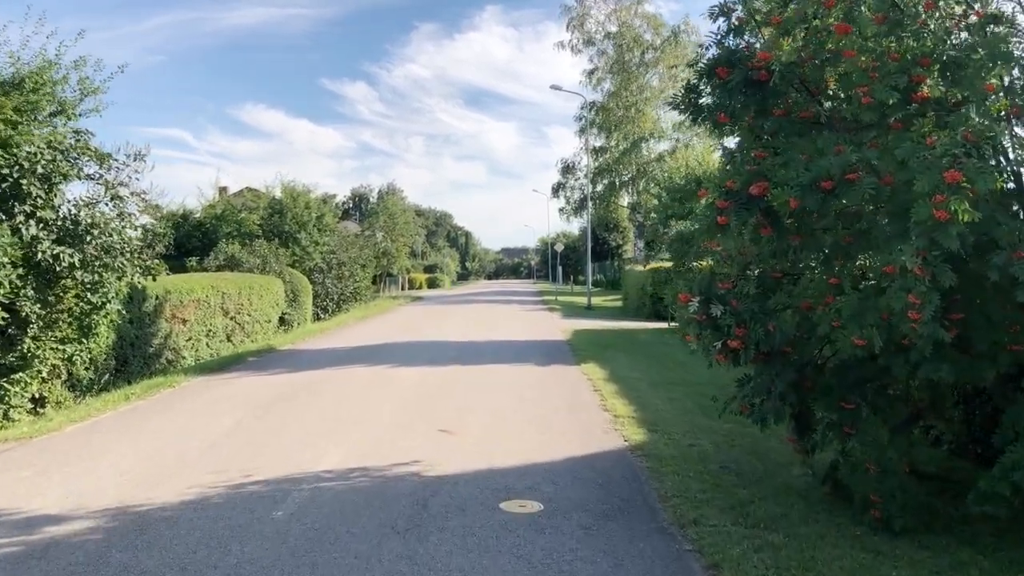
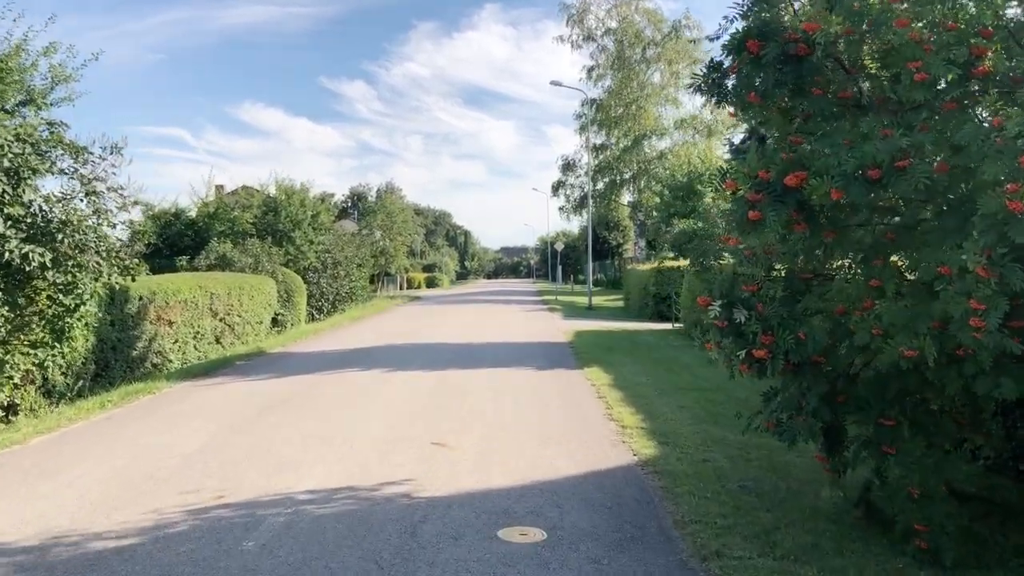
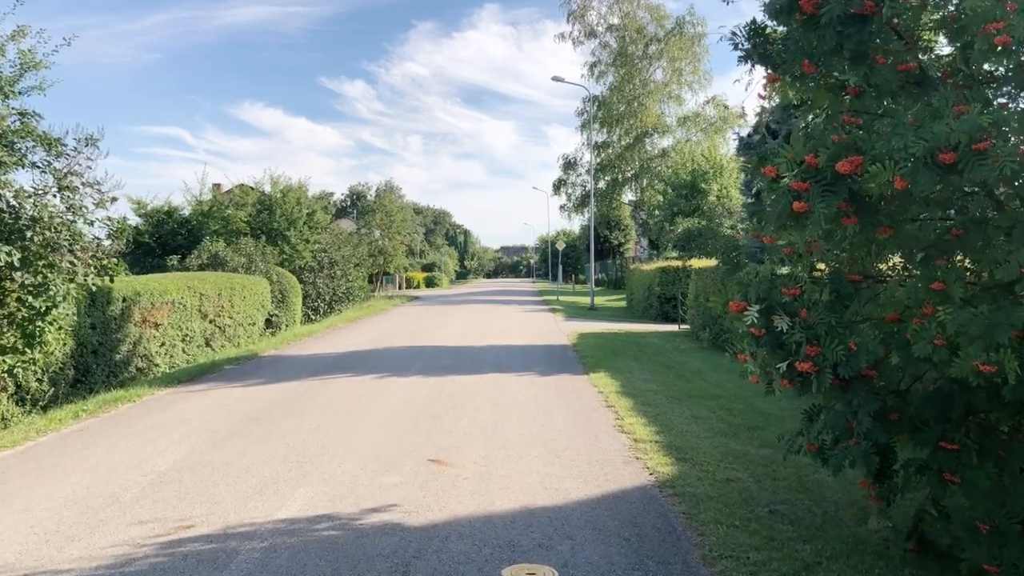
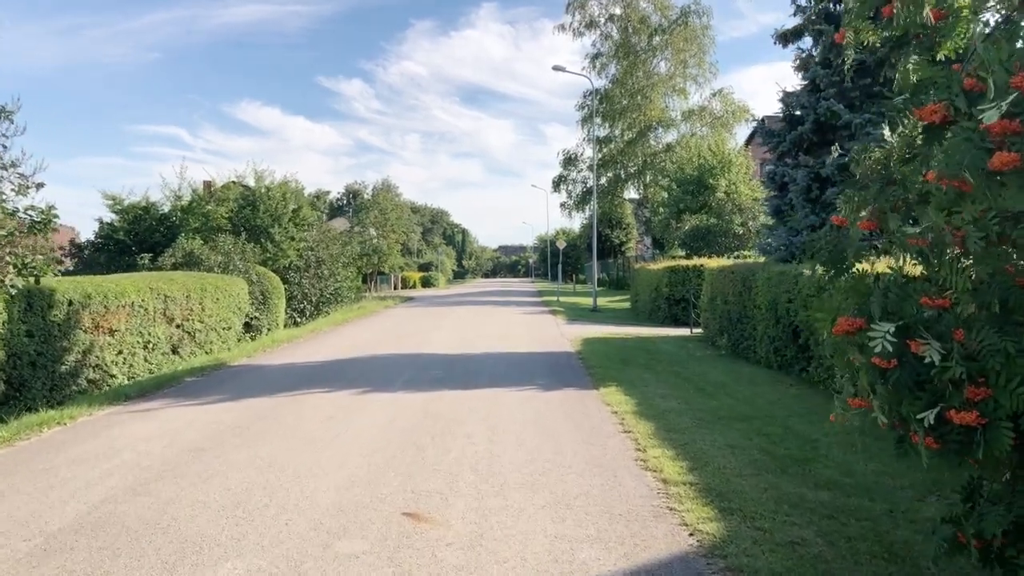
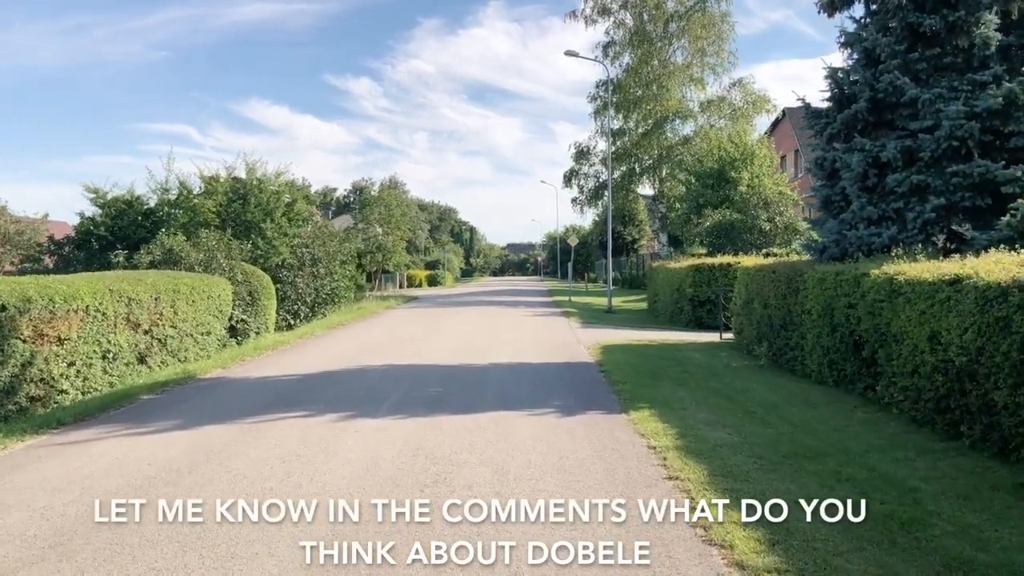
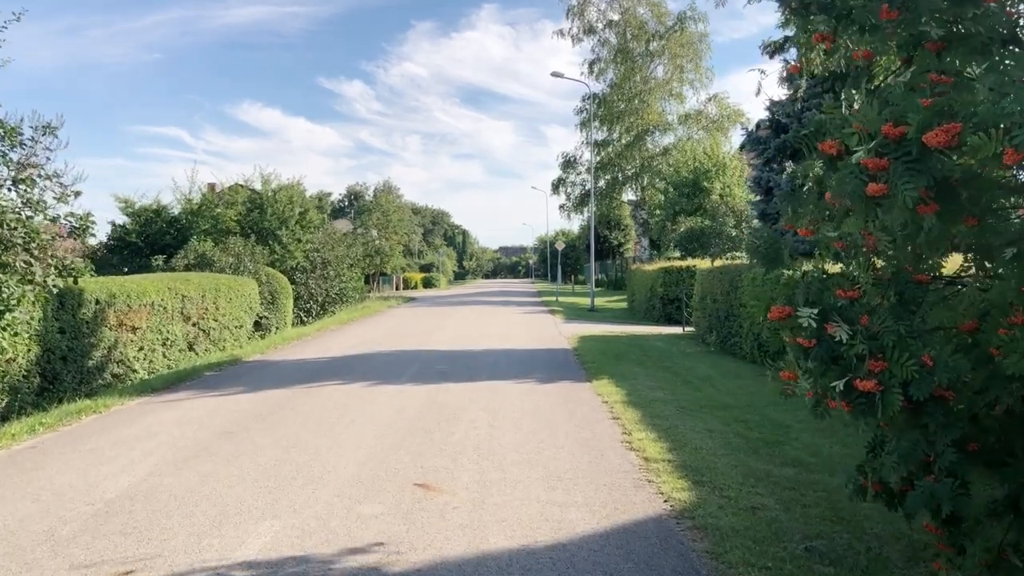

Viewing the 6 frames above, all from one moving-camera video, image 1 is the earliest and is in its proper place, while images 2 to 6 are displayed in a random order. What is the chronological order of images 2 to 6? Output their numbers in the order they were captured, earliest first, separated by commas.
2, 3, 6, 4, 5
